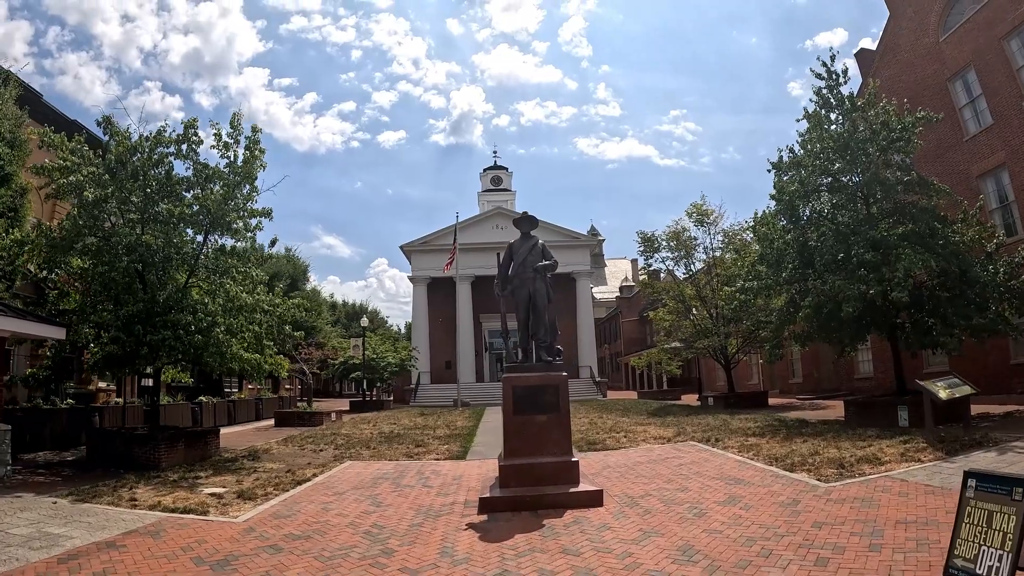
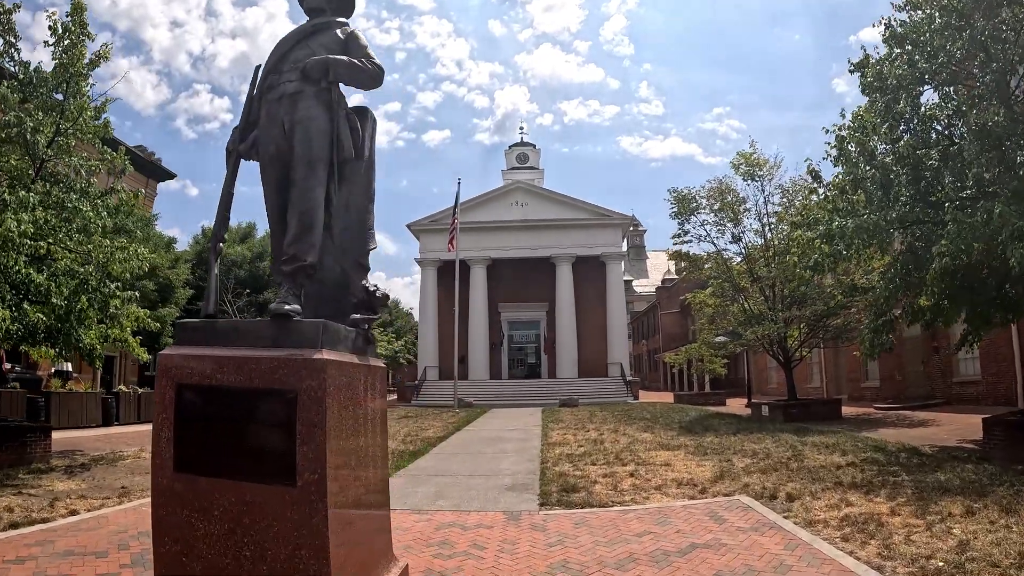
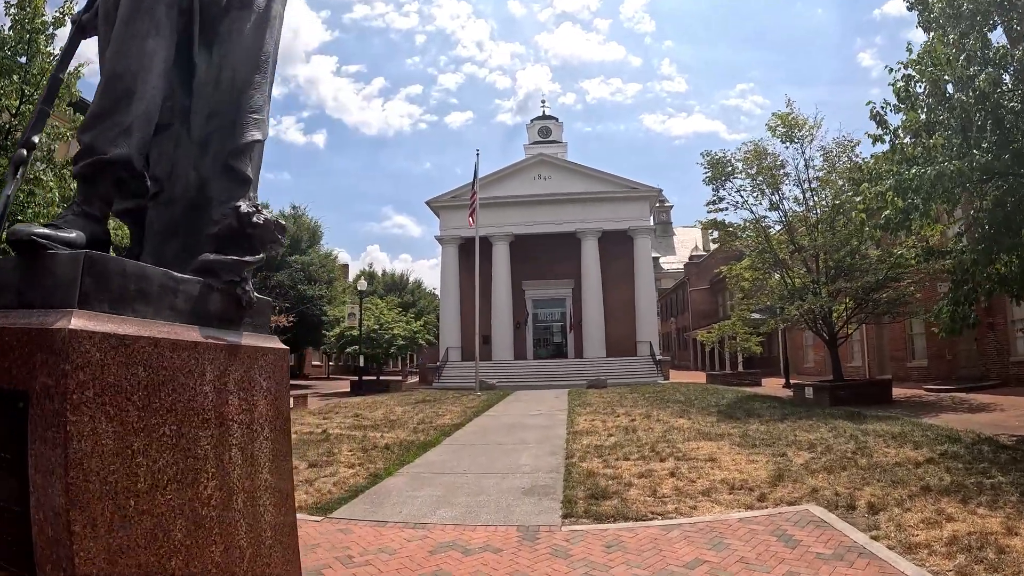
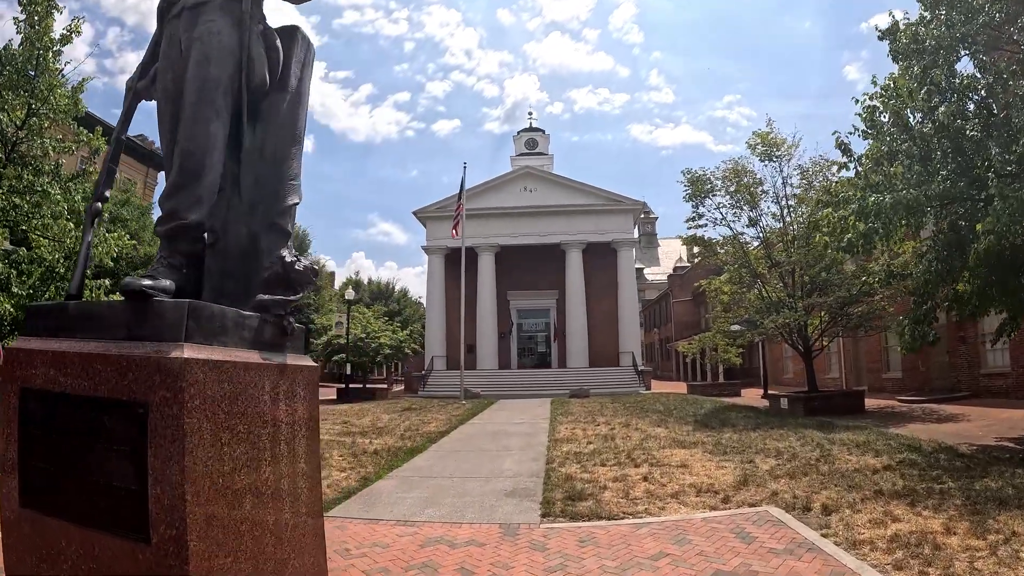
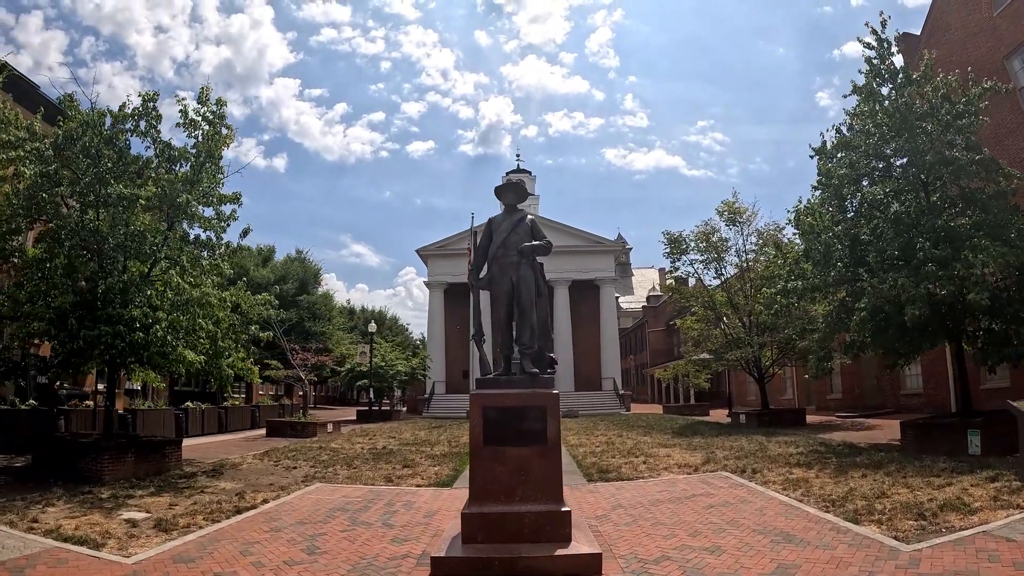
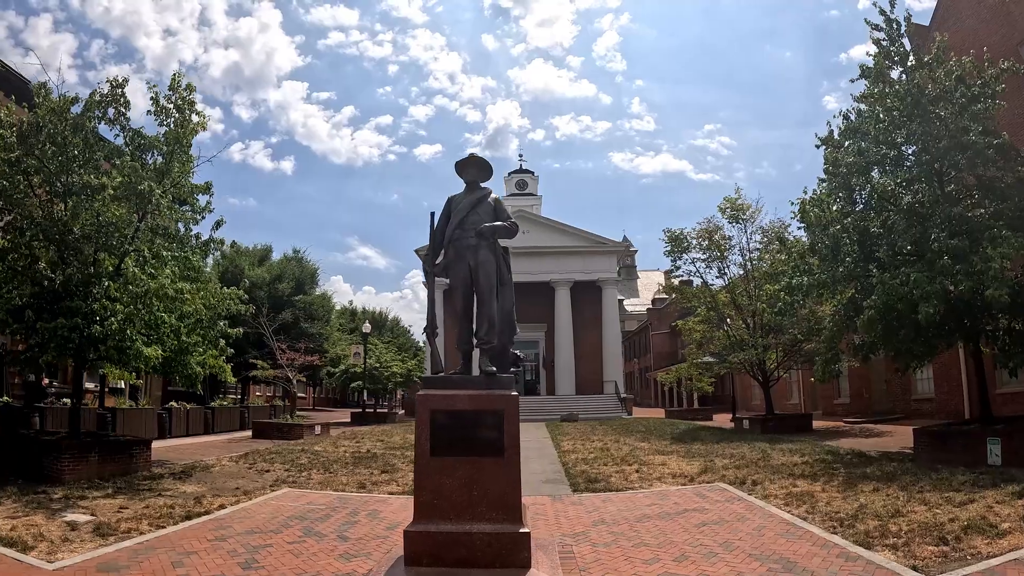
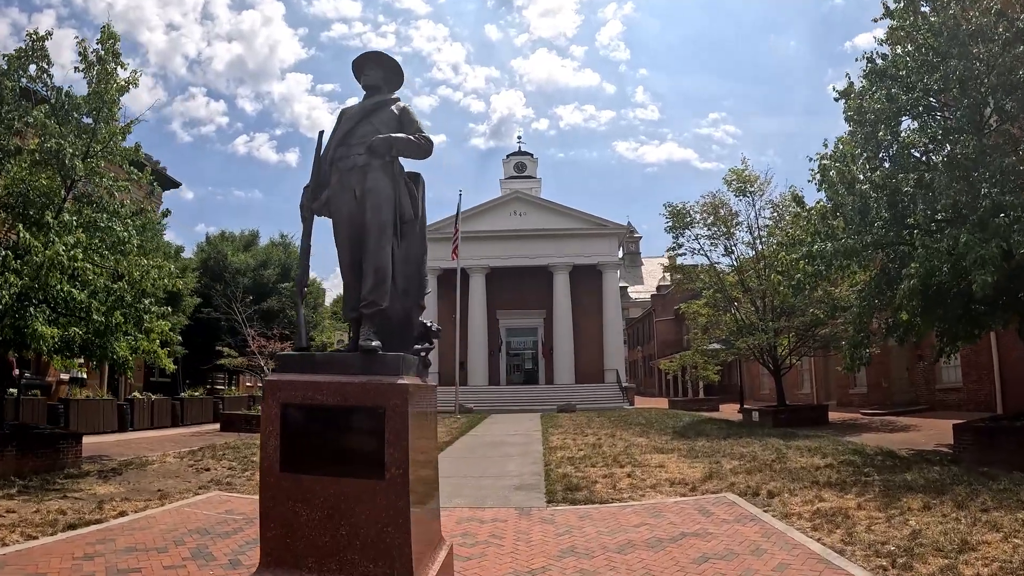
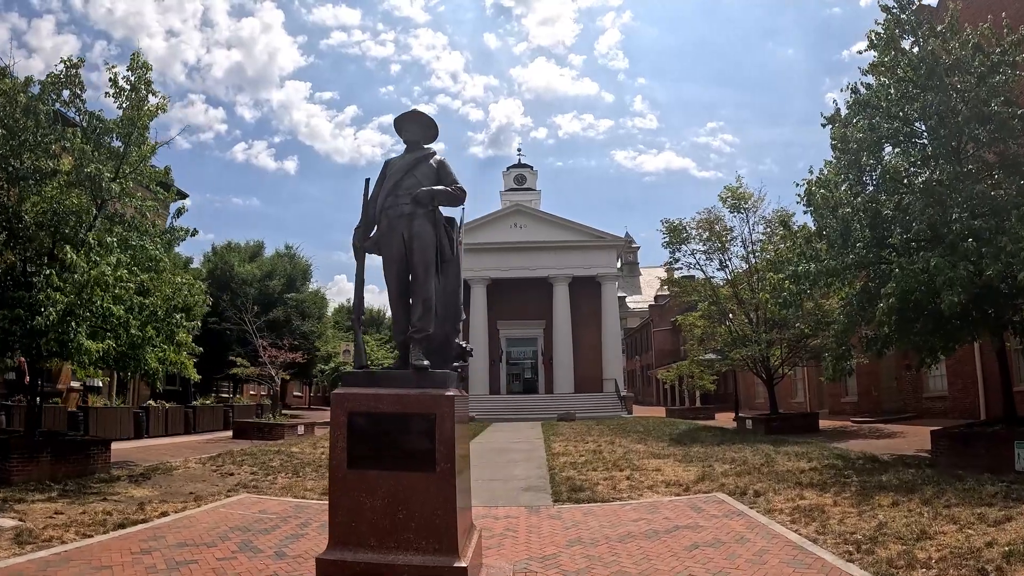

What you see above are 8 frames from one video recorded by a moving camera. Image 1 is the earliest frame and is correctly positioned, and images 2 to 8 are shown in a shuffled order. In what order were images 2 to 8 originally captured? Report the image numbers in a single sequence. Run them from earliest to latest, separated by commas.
5, 6, 8, 7, 2, 4, 3
